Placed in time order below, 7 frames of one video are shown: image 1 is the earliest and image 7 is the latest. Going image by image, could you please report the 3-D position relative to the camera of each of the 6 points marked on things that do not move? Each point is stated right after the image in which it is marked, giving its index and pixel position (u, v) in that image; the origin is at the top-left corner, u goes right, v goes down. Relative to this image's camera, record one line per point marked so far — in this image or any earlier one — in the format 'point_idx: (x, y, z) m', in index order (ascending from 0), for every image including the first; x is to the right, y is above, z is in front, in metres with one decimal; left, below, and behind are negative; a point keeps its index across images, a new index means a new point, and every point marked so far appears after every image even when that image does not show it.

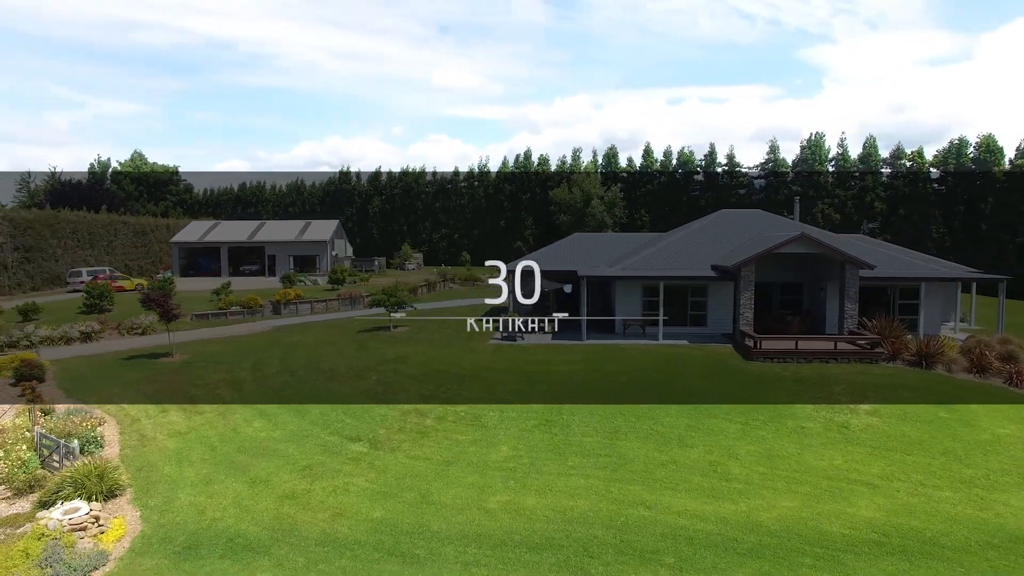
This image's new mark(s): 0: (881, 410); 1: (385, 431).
0: (+9.6, -3.1, +16.0) m
1: (-3.1, -3.5, +15.3) m
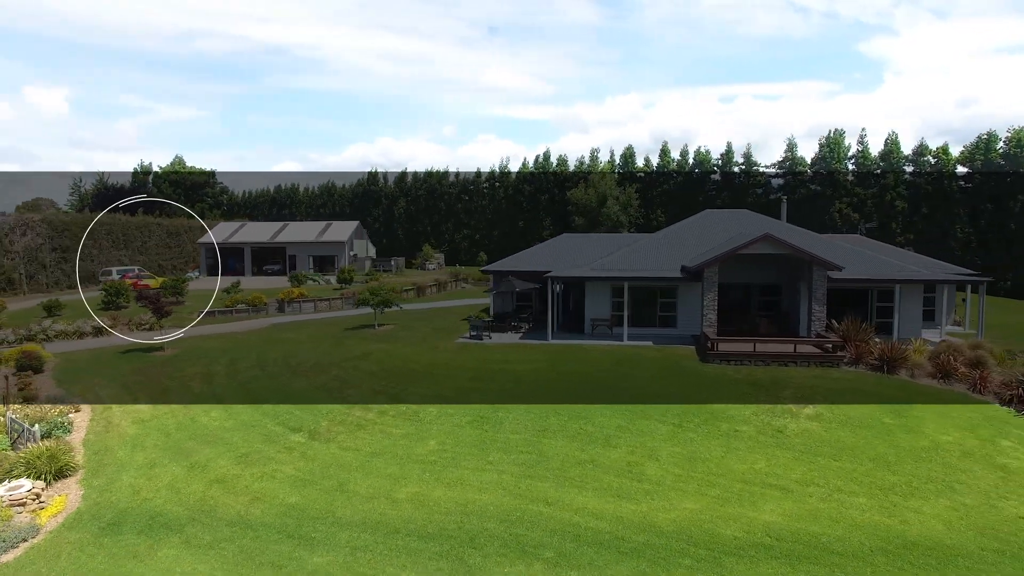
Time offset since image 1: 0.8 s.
0: (+7.9, -3.2, +15.8) m
1: (-4.8, -3.5, +16.1) m
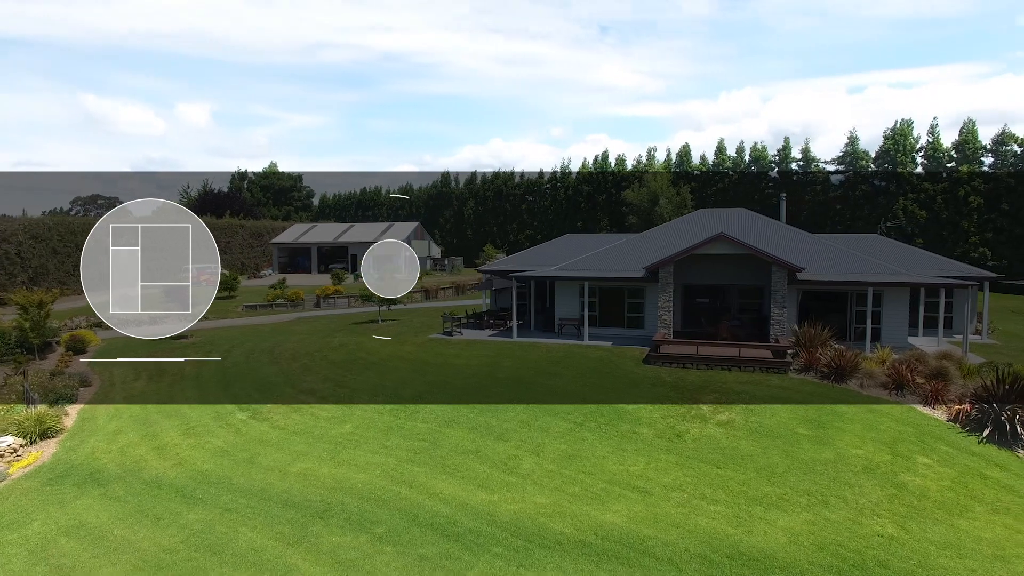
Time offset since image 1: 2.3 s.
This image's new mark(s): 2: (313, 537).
0: (+5.5, -3.3, +15.4) m
1: (-7.0, -3.4, +18.0) m
2: (-3.8, -4.8, +11.8) m
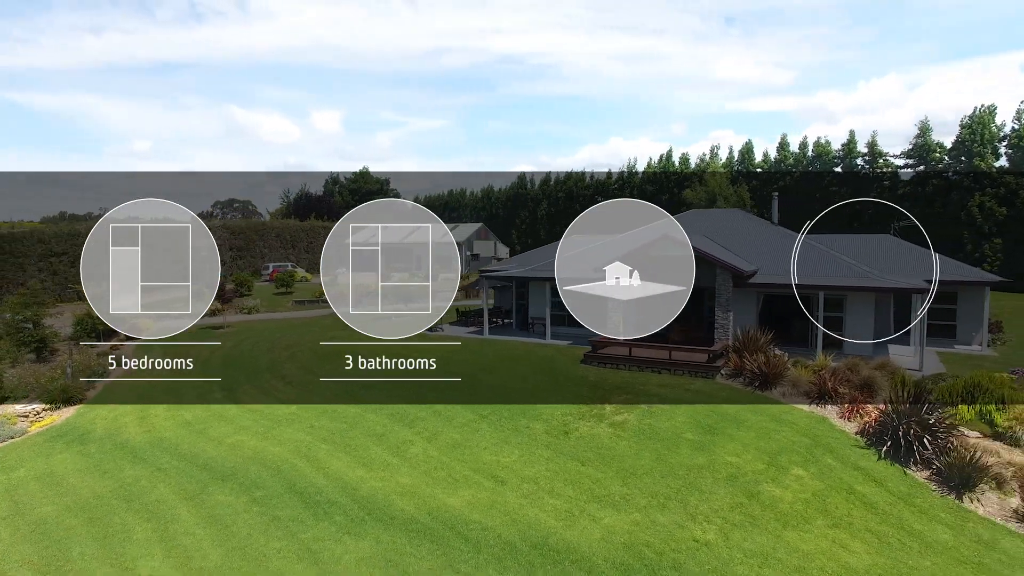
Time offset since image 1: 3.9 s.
0: (+2.9, -3.3, +15.6) m
1: (-8.8, -3.3, +20.6) m
2: (-6.9, -4.7, +14.0) m
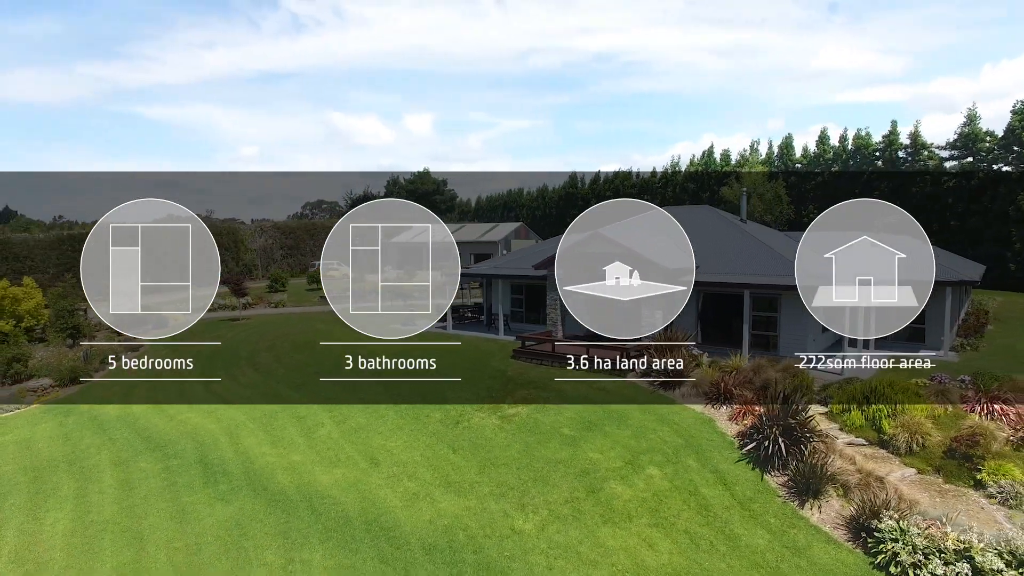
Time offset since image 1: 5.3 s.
0: (+0.2, -3.2, +16.1) m
1: (-10.6, -3.1, +22.7) m
2: (-9.8, -4.5, +15.9) m
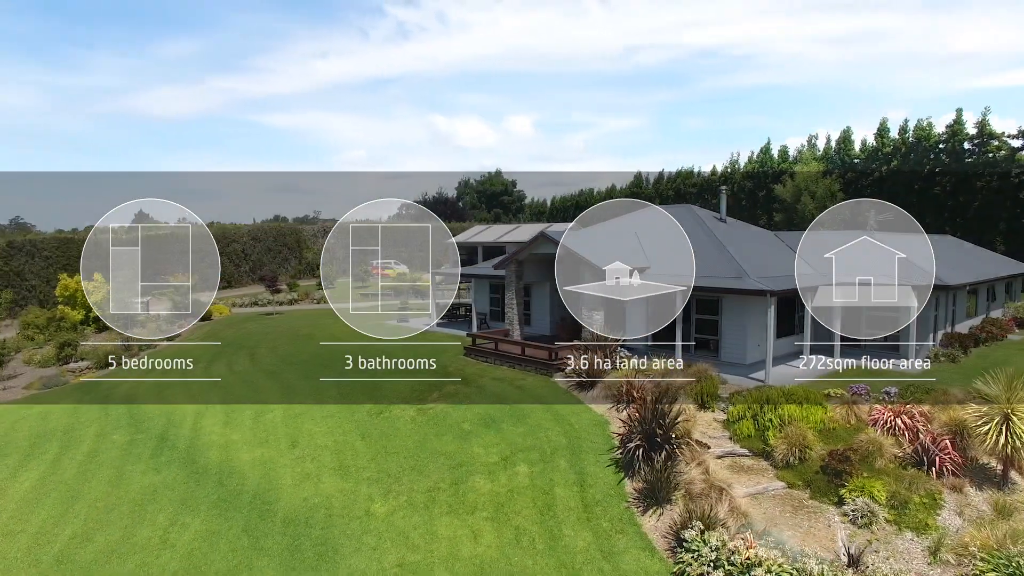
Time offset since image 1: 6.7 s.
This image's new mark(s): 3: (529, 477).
0: (-2.0, -3.2, +16.8) m
1: (-11.5, -2.9, +25.2) m
2: (-11.9, -4.3, +18.3) m
3: (+0.4, -4.0, +13.1) m
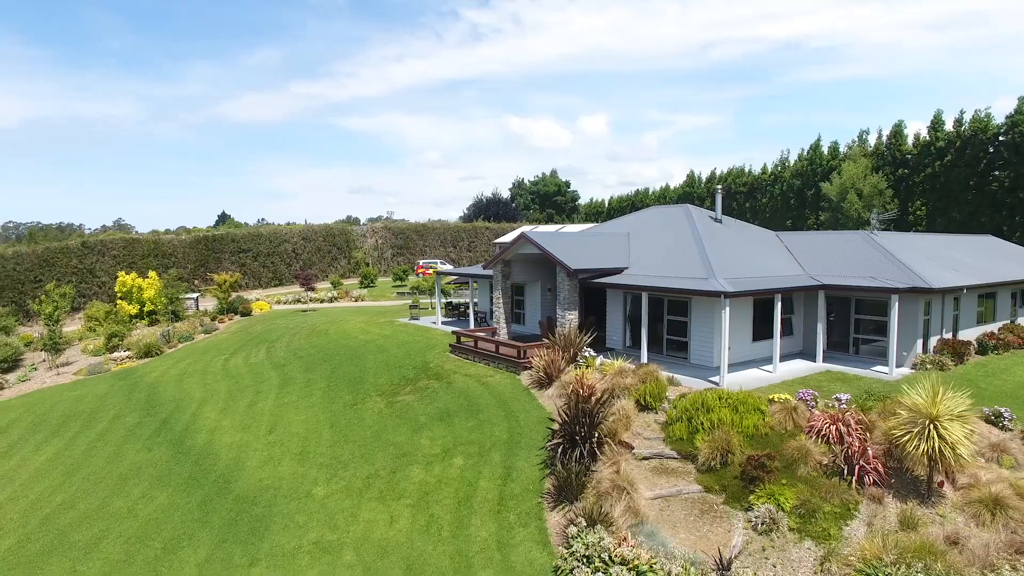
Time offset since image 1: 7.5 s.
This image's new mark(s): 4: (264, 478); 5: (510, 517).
0: (-2.9, -3.2, +17.5) m
1: (-11.4, -2.8, +27.0) m
2: (-12.6, -4.2, +20.2) m
3: (-1.0, -3.9, +13.6) m
4: (-5.7, -4.4, +14.4) m
5: (0.0, -4.3, +11.7) m
